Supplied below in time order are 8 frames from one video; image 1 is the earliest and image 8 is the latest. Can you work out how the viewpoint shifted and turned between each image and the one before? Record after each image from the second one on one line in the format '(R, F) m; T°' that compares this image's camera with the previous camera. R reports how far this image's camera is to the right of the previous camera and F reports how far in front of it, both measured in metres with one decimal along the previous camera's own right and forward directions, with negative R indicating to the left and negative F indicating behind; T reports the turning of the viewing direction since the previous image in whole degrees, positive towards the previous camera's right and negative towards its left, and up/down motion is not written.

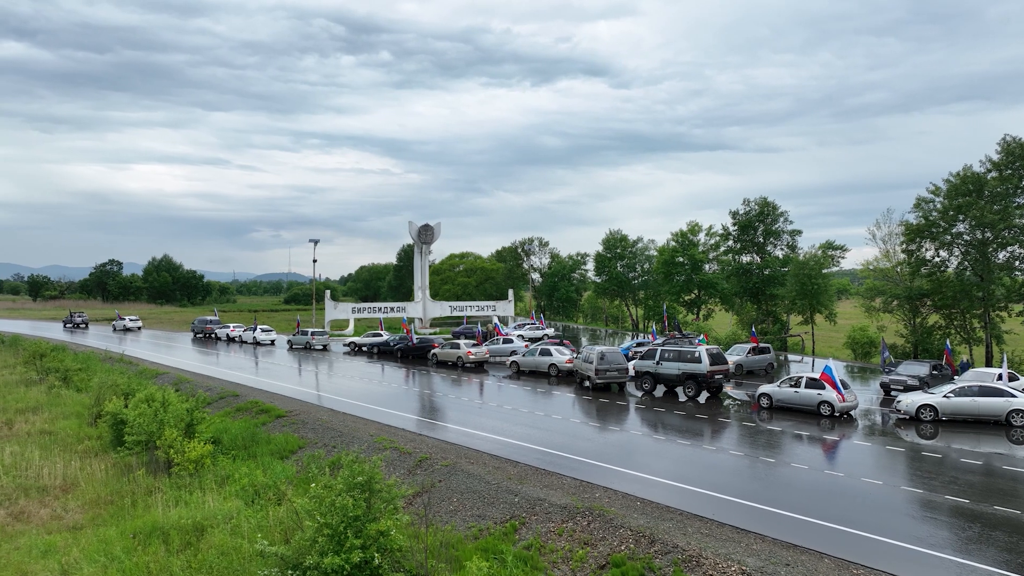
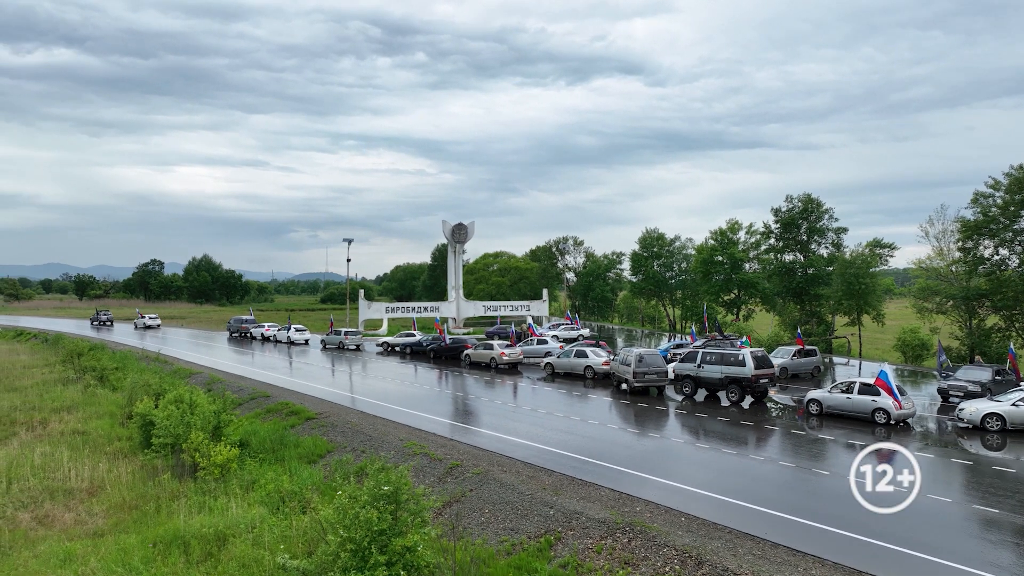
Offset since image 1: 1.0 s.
(0.0, +0.6) m; -3°
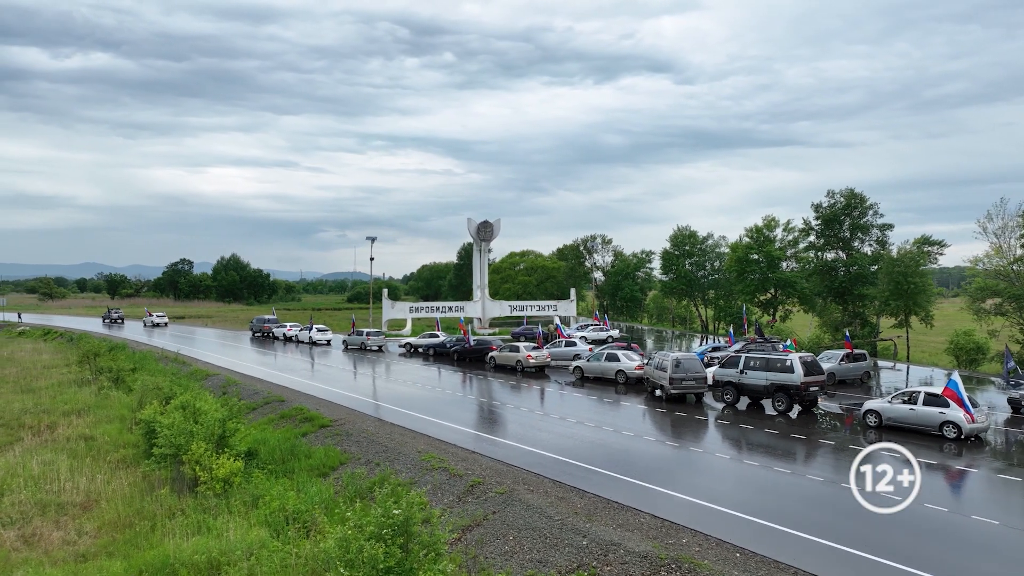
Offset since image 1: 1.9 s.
(0.0, +1.2) m; -2°
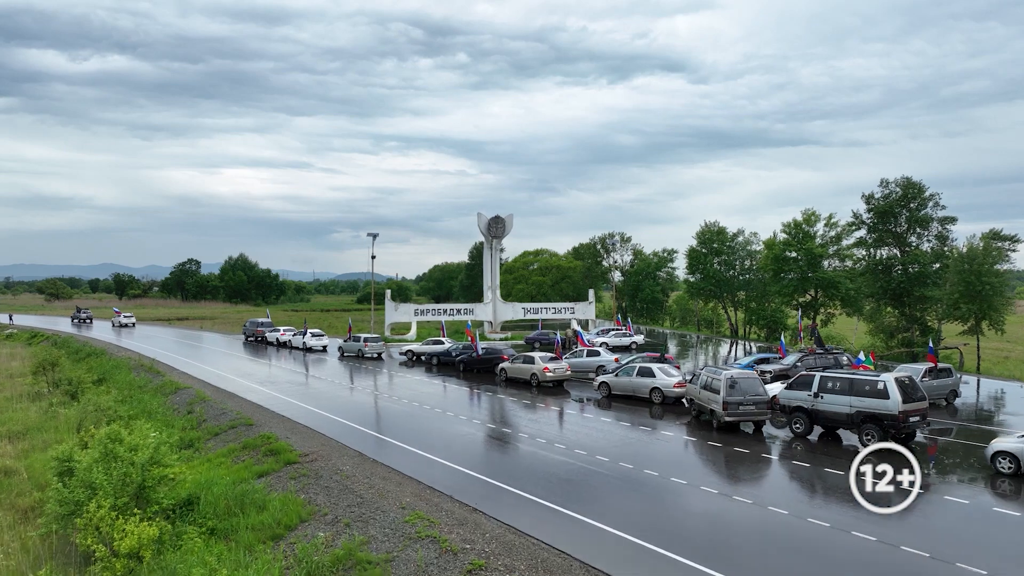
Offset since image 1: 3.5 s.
(0.0, +3.4) m; -1°
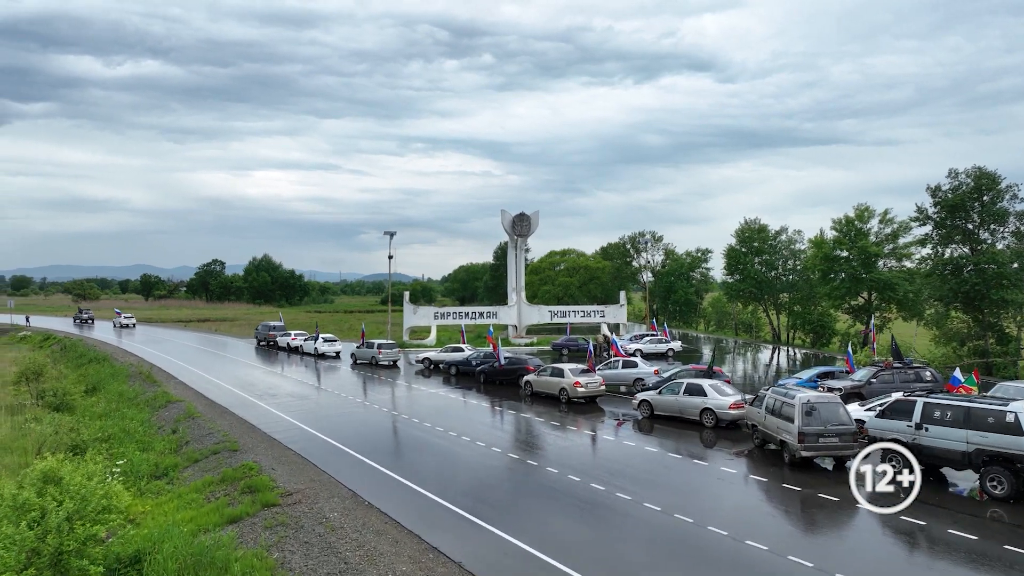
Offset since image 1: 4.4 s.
(0.0, +2.5) m; -2°
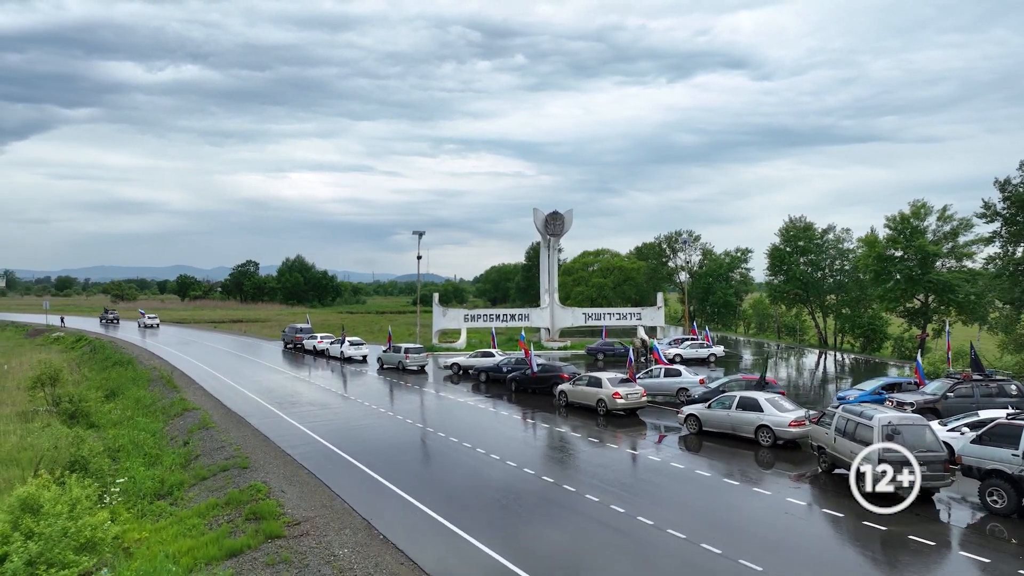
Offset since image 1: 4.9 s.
(0.0, +1.3) m; -3°
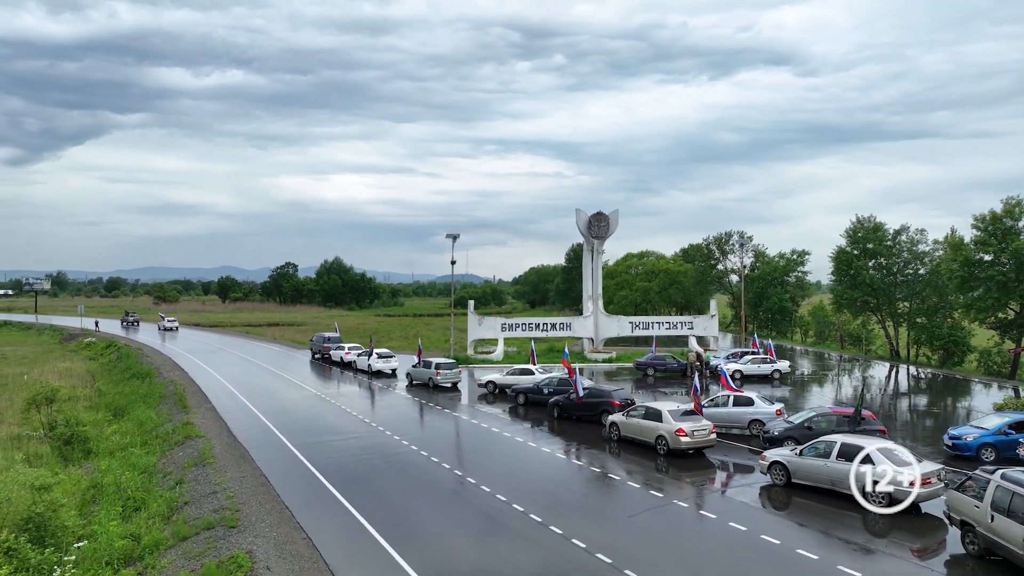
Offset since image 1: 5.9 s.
(-0.1, +2.5) m; -3°
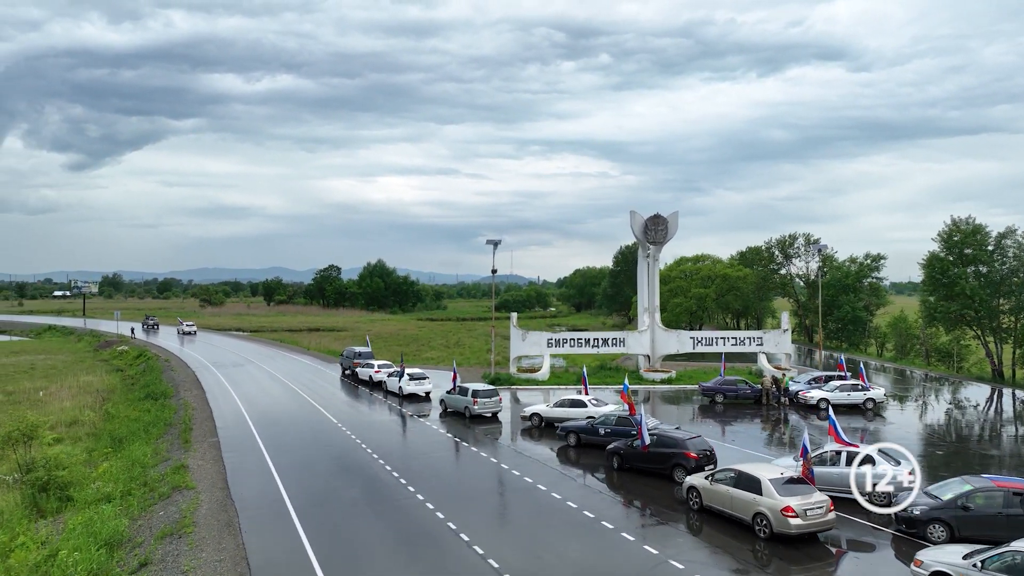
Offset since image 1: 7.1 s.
(-0.1, +3.2) m; -4°
